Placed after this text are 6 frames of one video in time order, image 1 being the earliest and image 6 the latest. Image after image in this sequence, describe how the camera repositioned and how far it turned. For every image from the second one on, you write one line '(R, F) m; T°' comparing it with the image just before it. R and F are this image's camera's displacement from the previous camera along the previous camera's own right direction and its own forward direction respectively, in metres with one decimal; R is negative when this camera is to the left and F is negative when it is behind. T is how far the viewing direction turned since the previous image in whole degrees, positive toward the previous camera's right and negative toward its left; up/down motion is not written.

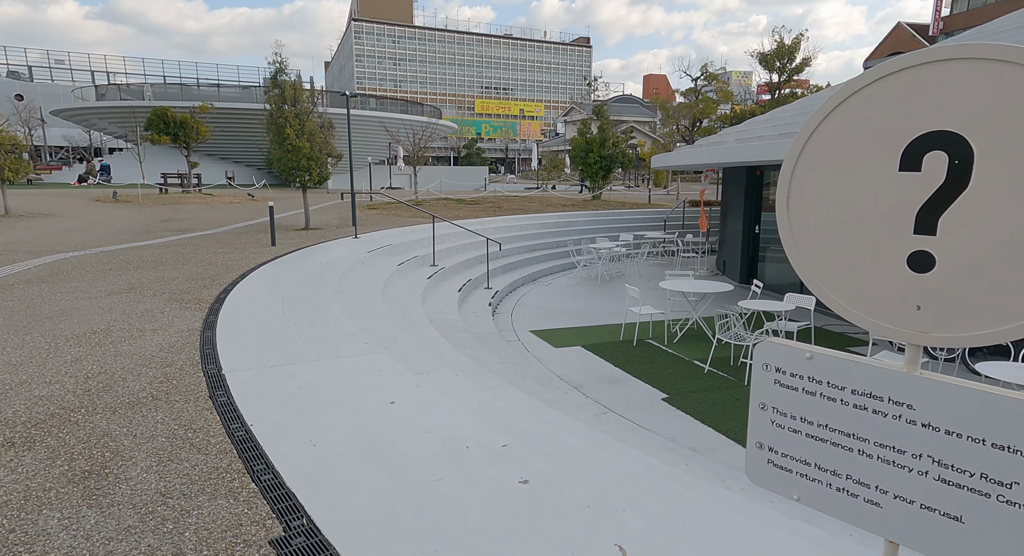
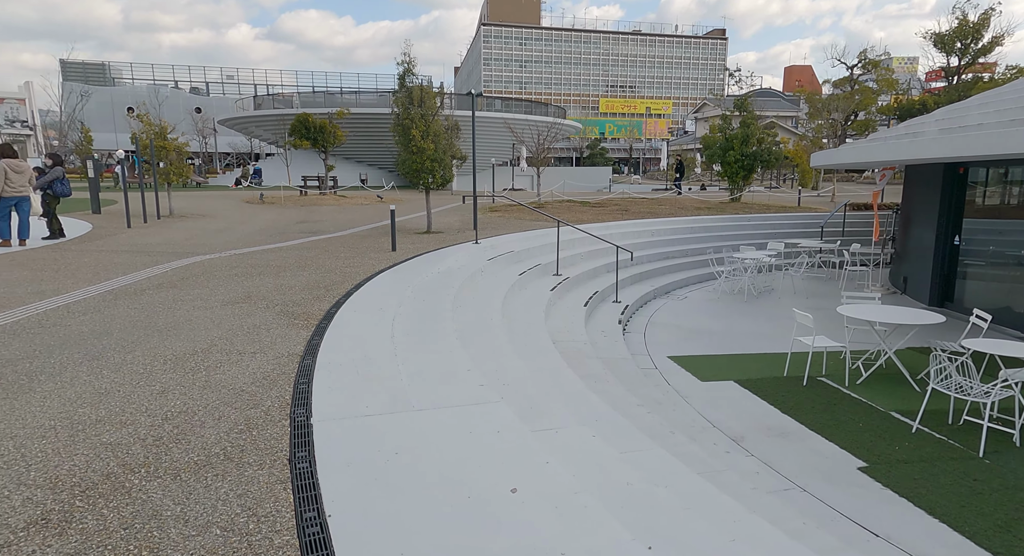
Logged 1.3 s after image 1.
(-0.1, +0.6) m; -11°
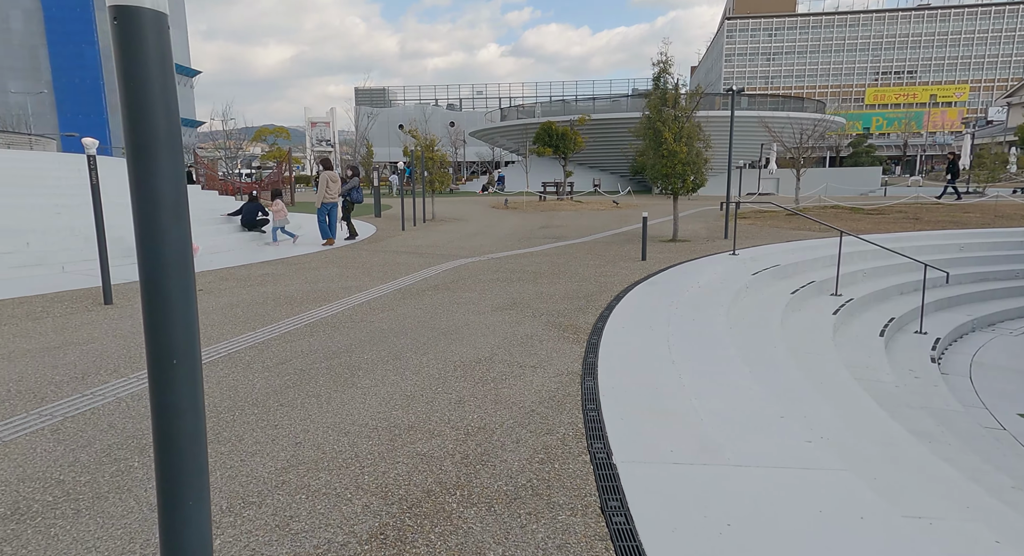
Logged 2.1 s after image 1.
(-0.3, +0.1) m; -21°
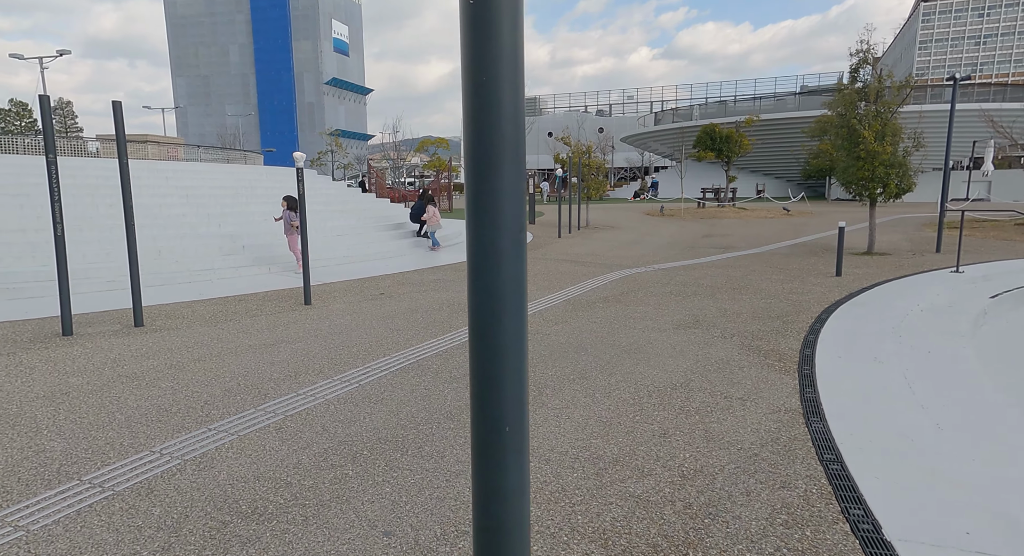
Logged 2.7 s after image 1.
(-0.2, +0.1) m; -14°
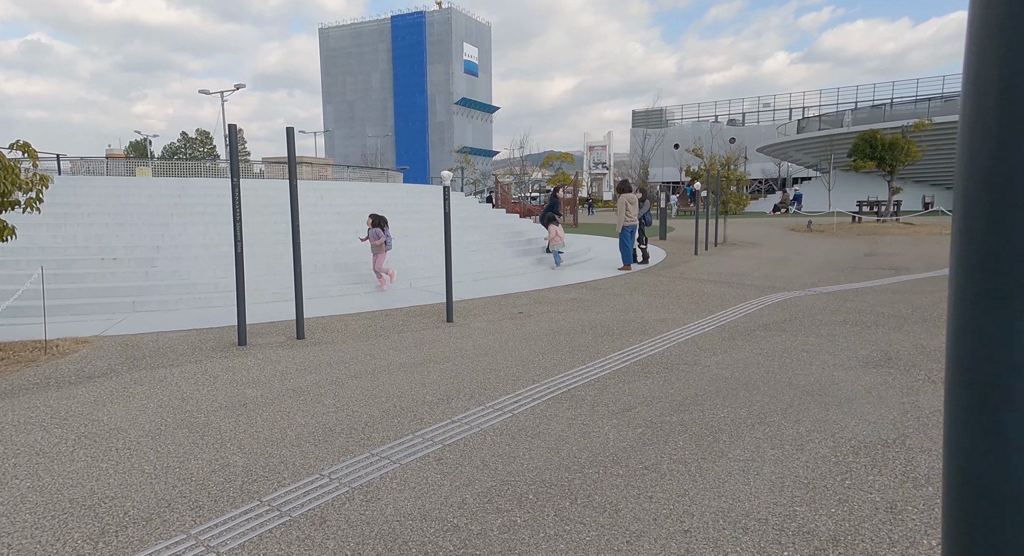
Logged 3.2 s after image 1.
(-0.2, +0.2) m; -12°
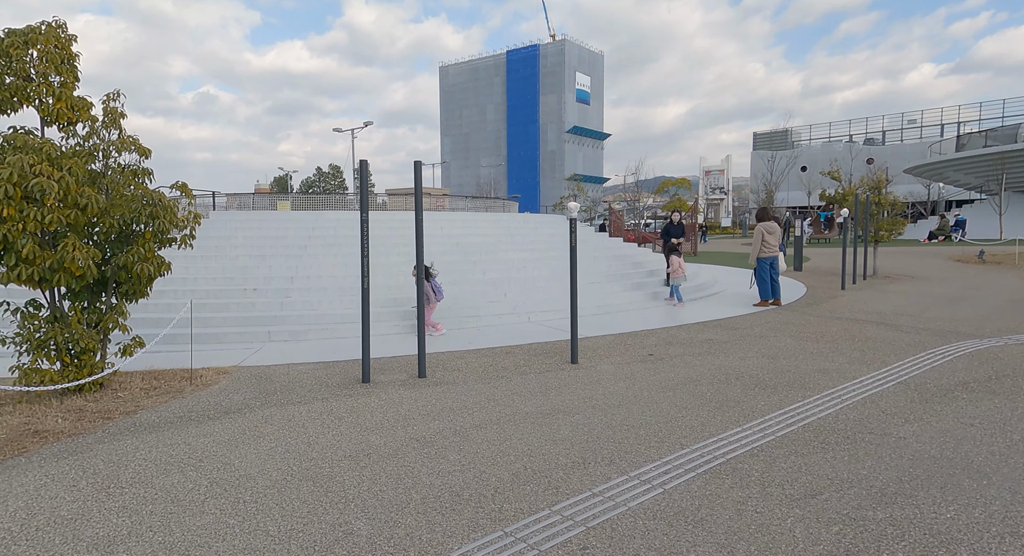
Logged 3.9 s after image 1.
(-0.2, +0.5) m; -10°
